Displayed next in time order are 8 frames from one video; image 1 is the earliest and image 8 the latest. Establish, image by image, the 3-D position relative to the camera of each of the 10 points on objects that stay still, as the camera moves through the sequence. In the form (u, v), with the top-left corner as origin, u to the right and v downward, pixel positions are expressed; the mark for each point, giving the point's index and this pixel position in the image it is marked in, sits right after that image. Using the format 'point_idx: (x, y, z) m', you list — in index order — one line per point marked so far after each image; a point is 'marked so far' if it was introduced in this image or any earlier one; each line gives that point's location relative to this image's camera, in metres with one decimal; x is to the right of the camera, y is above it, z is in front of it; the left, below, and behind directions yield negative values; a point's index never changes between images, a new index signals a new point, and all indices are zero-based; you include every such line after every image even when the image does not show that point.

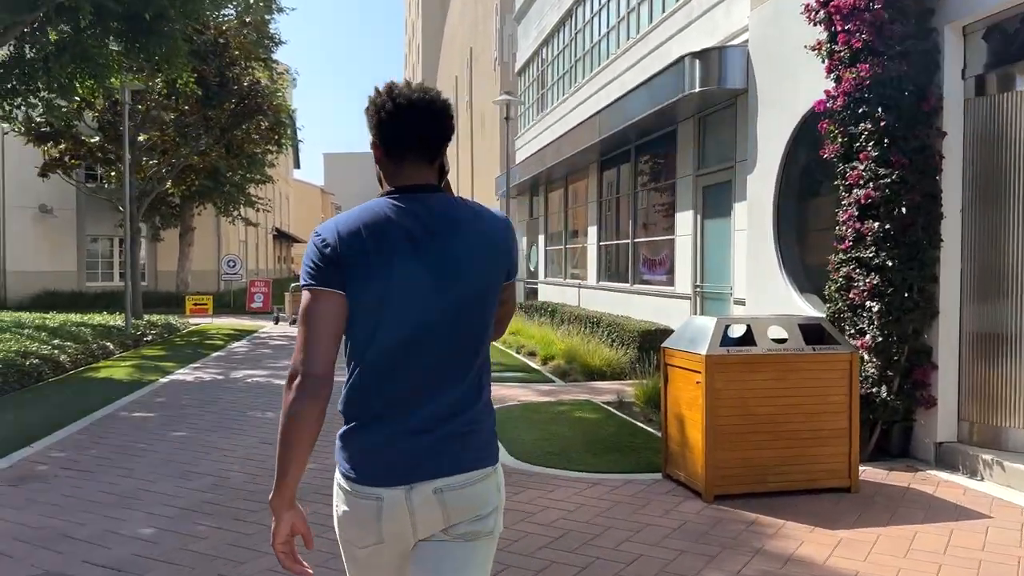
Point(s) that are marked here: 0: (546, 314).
0: (+0.7, -0.5, +15.8) m
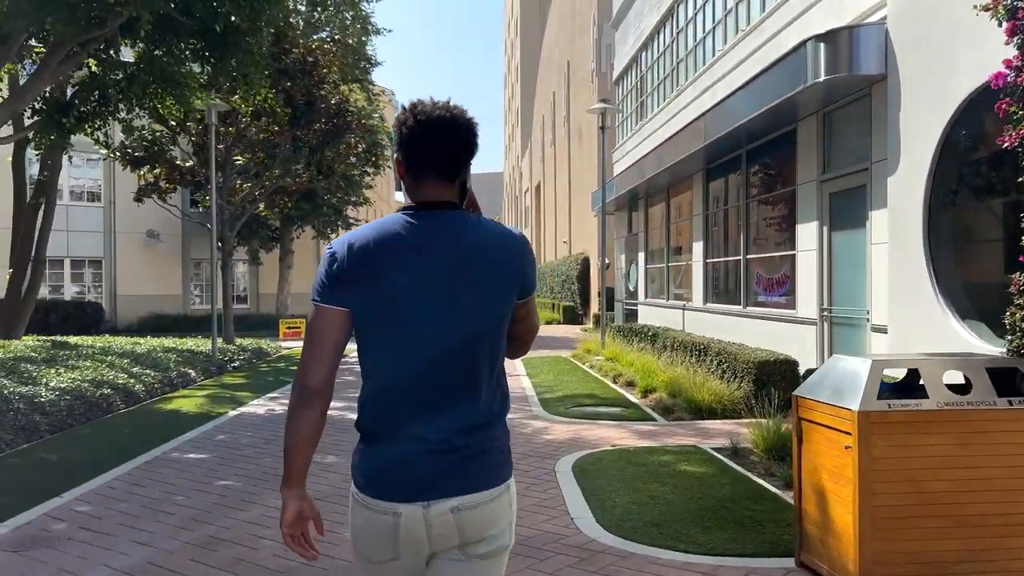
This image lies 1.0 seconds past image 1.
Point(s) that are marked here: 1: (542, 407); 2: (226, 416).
0: (+2.4, -0.9, +14.5) m
1: (+0.4, -1.5, +10.3) m
2: (-3.4, -1.5, +9.8) m
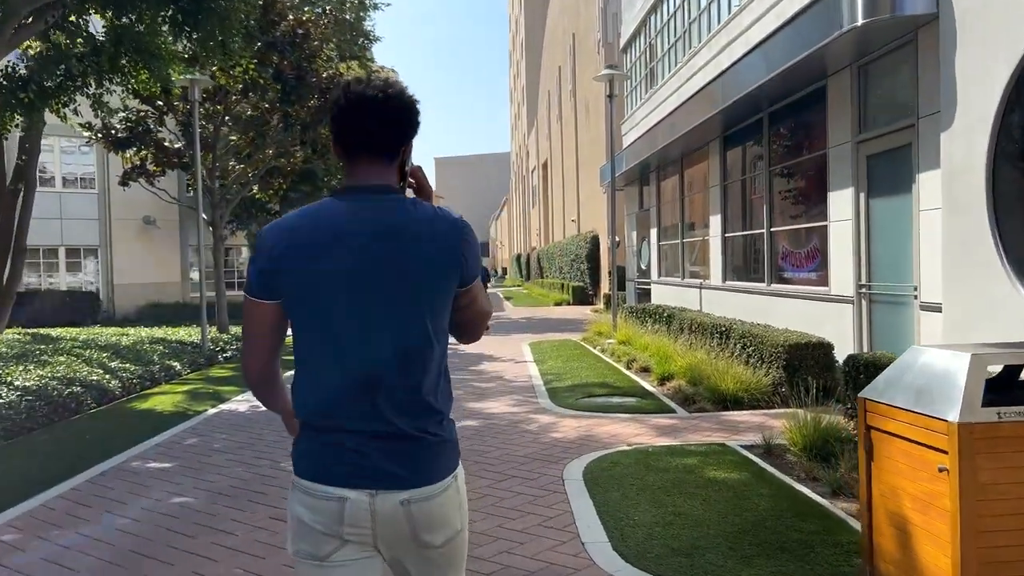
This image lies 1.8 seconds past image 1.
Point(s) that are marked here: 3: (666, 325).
0: (+2.5, -0.5, +13.5) m
1: (+0.4, -1.3, +9.4) m
2: (-3.4, -1.4, +9.0) m
3: (+2.5, -0.6, +13.1) m
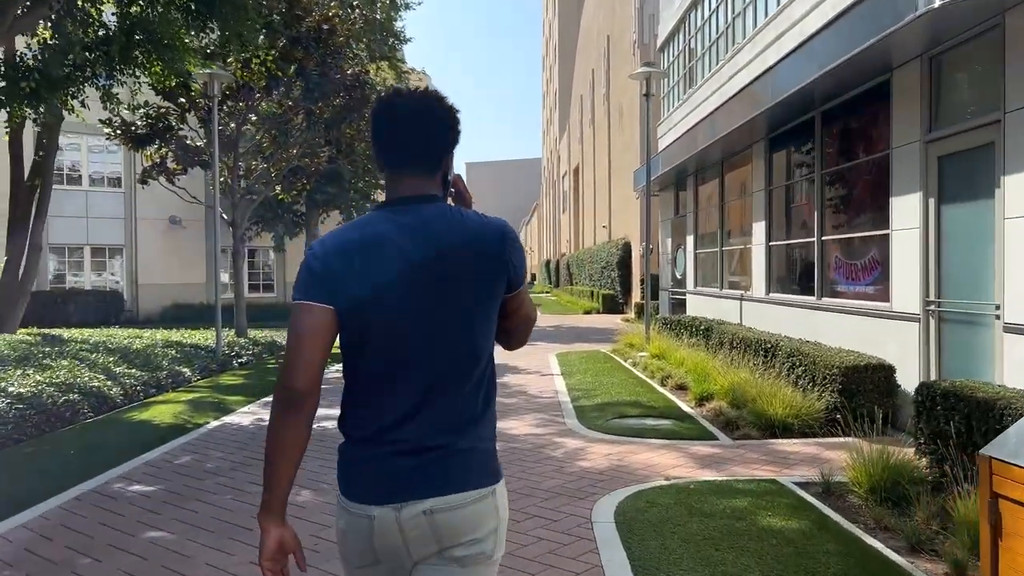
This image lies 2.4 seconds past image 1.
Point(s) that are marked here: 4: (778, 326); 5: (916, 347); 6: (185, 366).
0: (+2.9, -0.7, +12.7) m
1: (+0.7, -1.4, +8.6) m
2: (-3.1, -1.4, +8.3) m
3: (+2.9, -0.8, +12.3) m
4: (+3.7, -0.5, +11.2) m
5: (+3.6, -0.5, +7.4) m
6: (-4.9, -1.2, +12.3) m
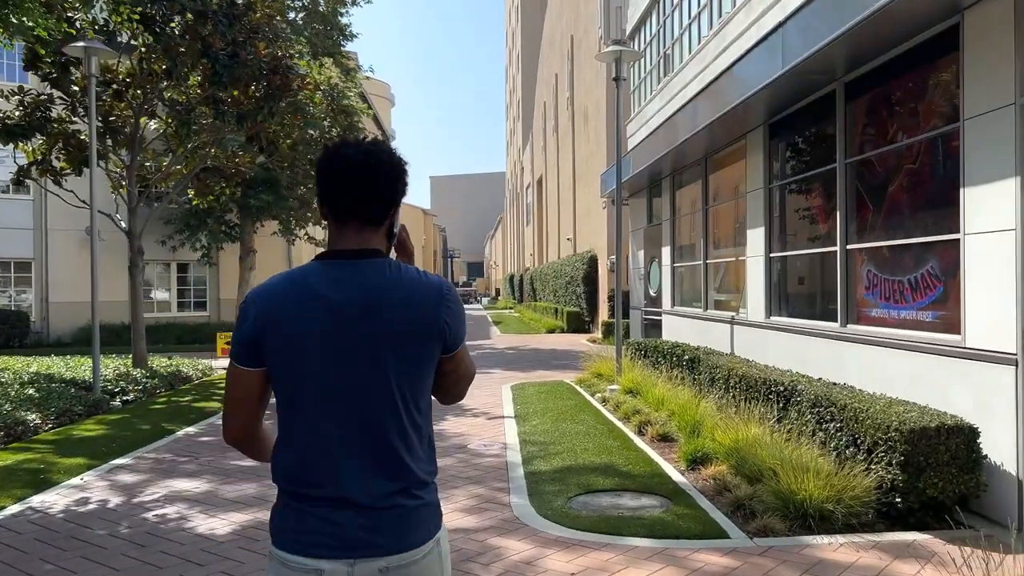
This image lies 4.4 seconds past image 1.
0: (+2.2, -1.0, +10.4) m
1: (+0.1, -1.6, +6.2) m
2: (-3.7, -1.6, +5.8) m
3: (+2.2, -1.1, +10.0) m
4: (+3.0, -0.8, +9.0) m
5: (+3.1, -0.7, +5.1) m
6: (-5.6, -1.4, +9.6) m
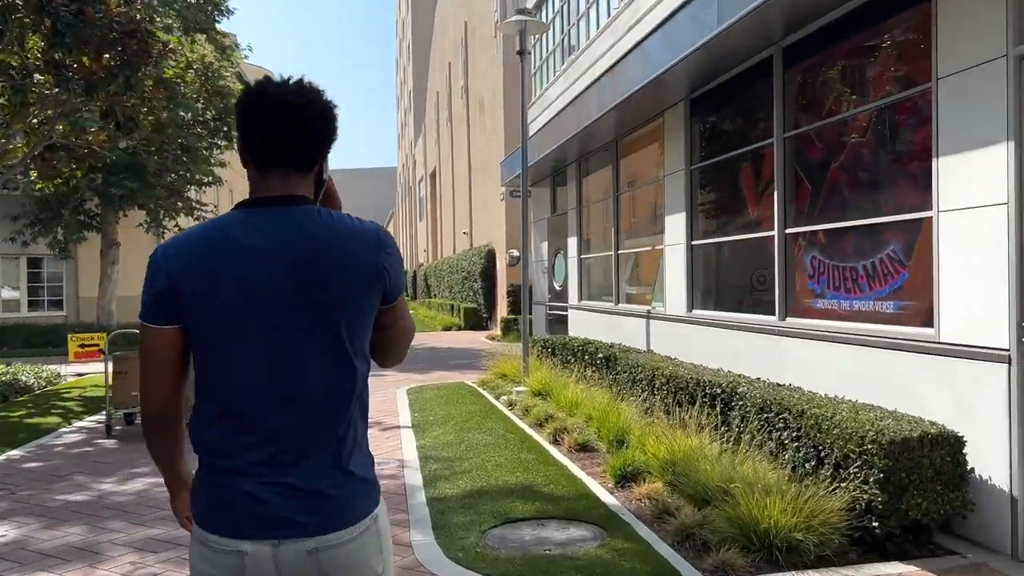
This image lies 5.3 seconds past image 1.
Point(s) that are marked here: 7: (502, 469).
0: (+1.0, -0.9, +9.5) m
1: (-0.5, -1.5, +5.1) m
2: (-4.2, -1.6, +4.1) m
3: (+1.0, -1.0, +9.1) m
4: (+2.0, -0.7, +8.2) m
5: (+2.6, -0.6, +4.4) m
6: (-6.6, -1.4, +7.7) m
7: (-0.1, -1.4, +6.5) m
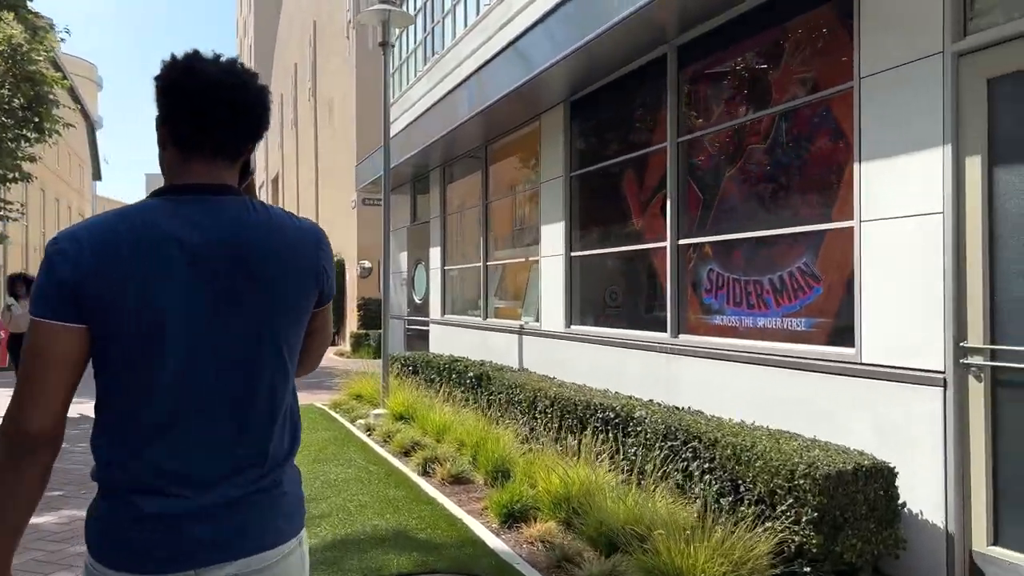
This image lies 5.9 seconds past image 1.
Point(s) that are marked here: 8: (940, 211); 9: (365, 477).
0: (-0.5, -1.0, +8.7) m
1: (-1.1, -1.6, +4.1) m
2: (-4.6, -1.6, +2.5) m
3: (-0.4, -1.1, +8.3) m
4: (+0.7, -0.8, +7.6) m
5: (+2.1, -0.7, +4.0) m
6: (-7.6, -1.4, +5.5) m
7: (-1.0, -1.5, +5.6) m
8: (+2.1, +0.4, +4.1) m
9: (-1.2, -1.5, +6.6) m
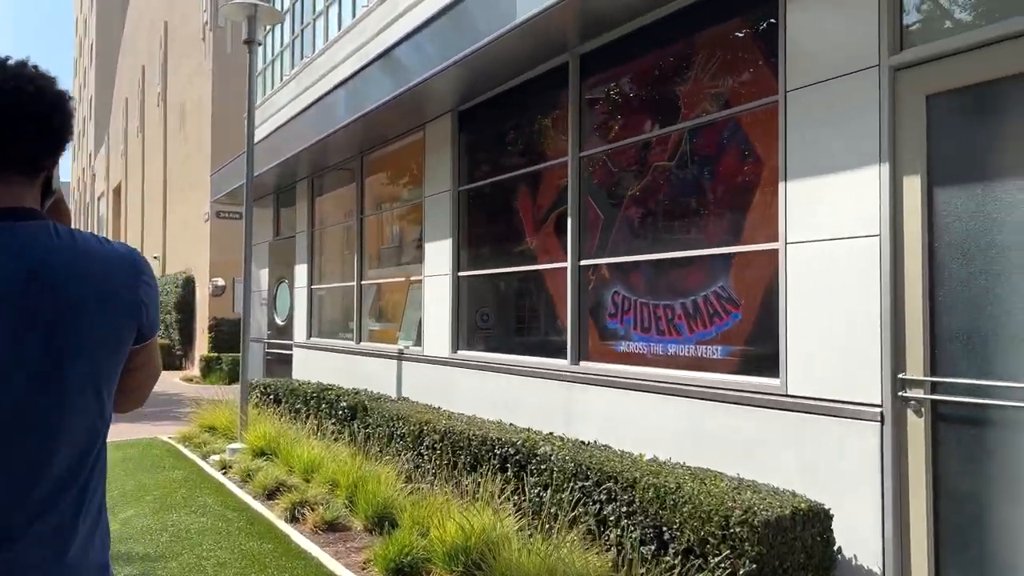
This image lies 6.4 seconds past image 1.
0: (-1.7, -1.2, +7.9) m
1: (-1.5, -1.6, +3.3) m
2: (-4.7, -1.6, +1.1) m
3: (-1.5, -1.3, +7.6) m
4: (-0.3, -1.0, +7.1) m
5: (+1.7, -0.8, +3.7) m
6: (-8.2, -1.4, +3.6) m
7: (-1.7, -1.6, +4.8) m
8: (+1.7, +0.3, +3.8) m
9: (-2.0, -1.7, +5.7) m
